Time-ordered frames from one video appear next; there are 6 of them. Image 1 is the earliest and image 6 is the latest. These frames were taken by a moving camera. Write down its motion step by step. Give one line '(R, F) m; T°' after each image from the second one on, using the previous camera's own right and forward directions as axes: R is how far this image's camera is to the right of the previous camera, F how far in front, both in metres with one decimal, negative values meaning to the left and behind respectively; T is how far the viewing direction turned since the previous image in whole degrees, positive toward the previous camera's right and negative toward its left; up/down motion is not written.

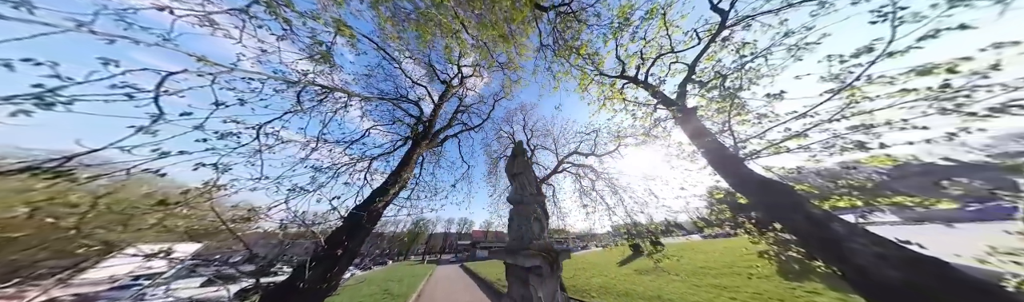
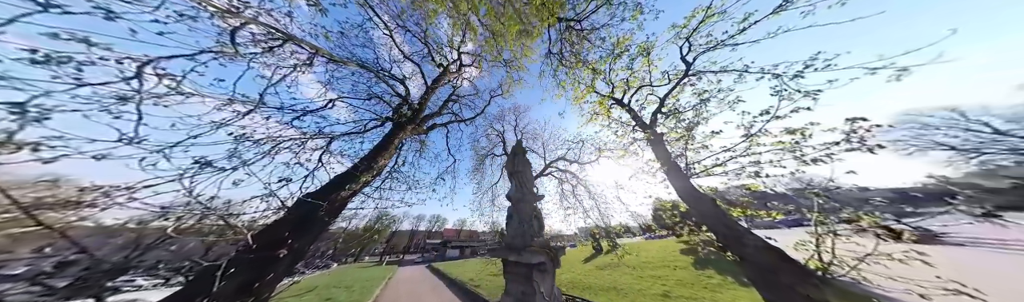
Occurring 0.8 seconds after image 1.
(-0.5, 0.0) m; +9°
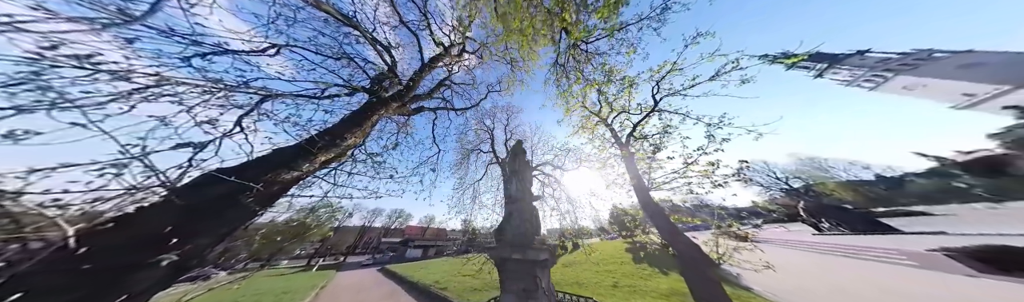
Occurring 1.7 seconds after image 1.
(-0.6, +0.1) m; +11°
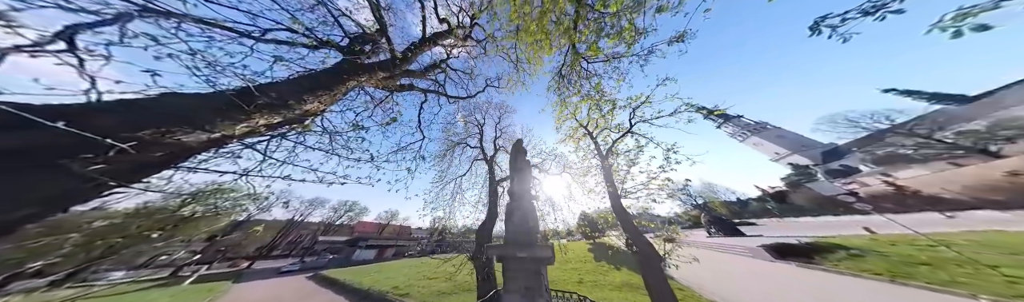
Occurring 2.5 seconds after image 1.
(-0.6, +0.1) m; +10°
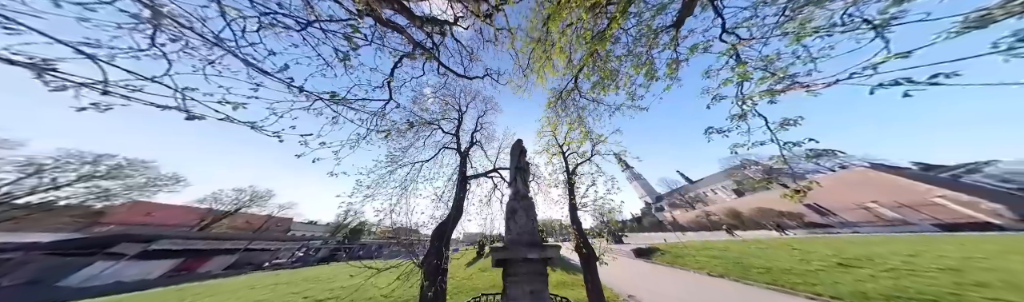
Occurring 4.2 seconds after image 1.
(-1.1, +0.3) m; +20°
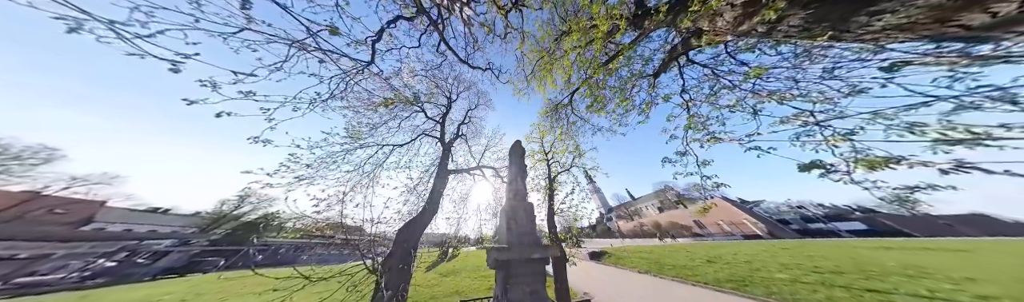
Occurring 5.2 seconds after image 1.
(-0.6, +0.1) m; +12°
